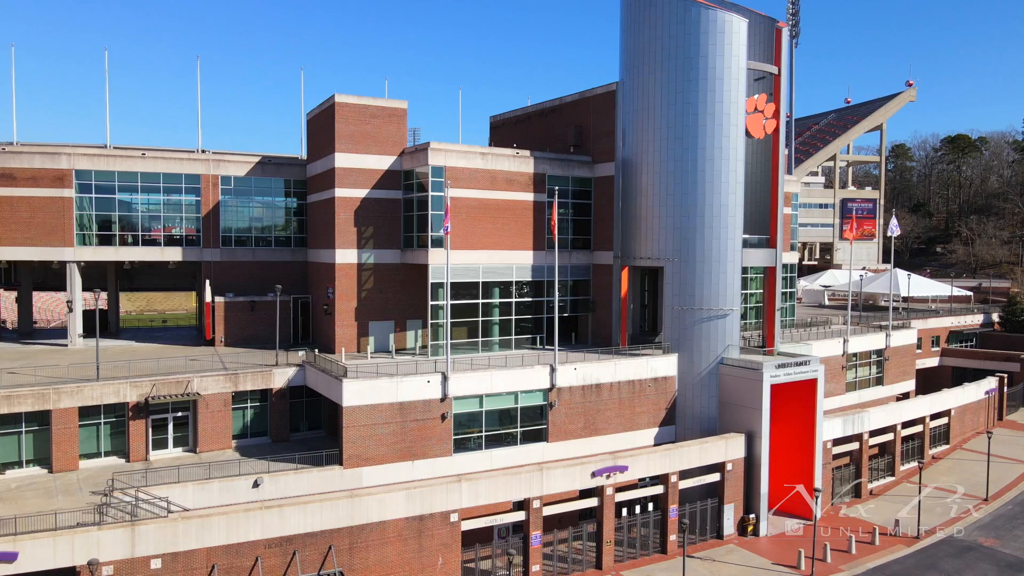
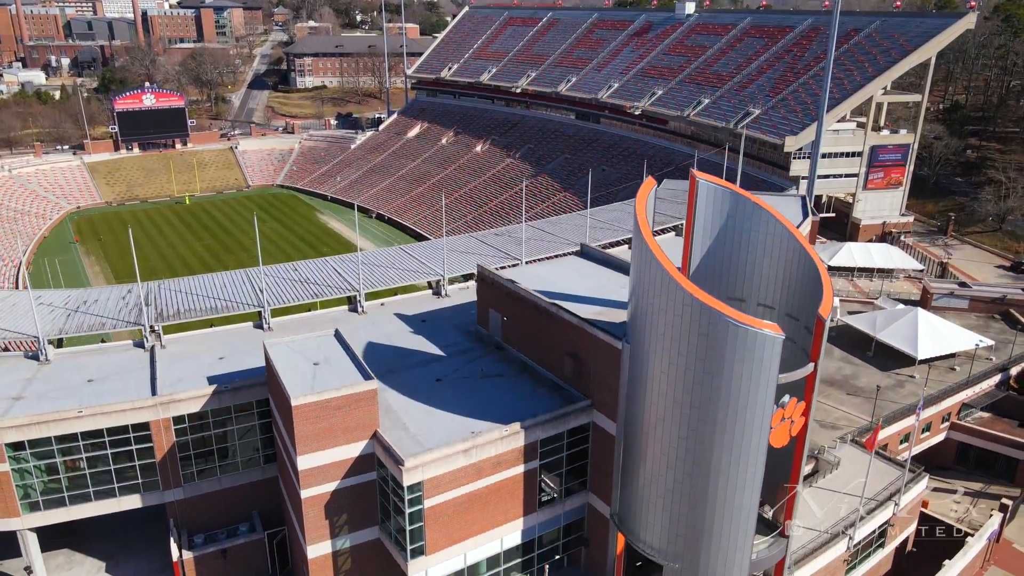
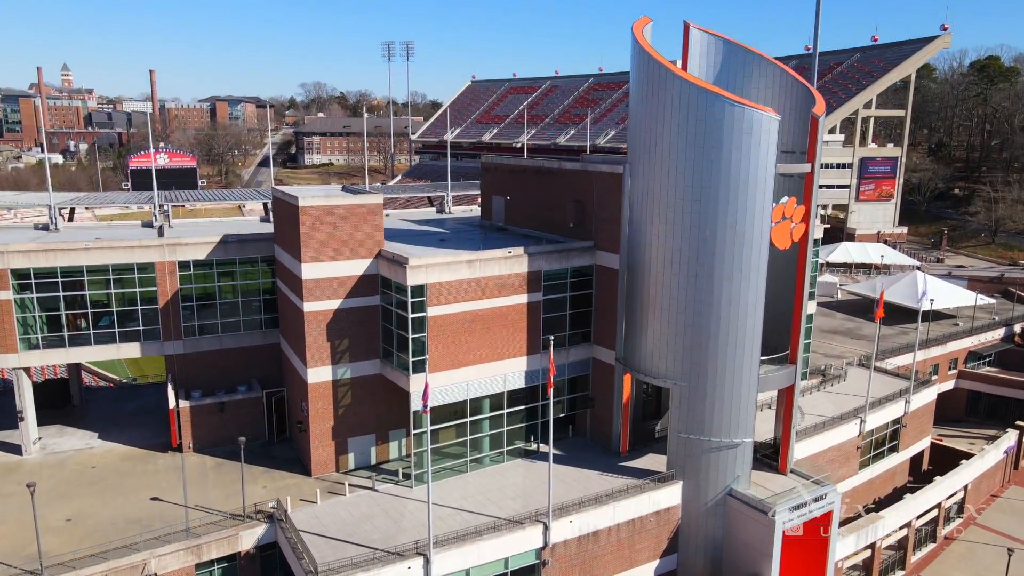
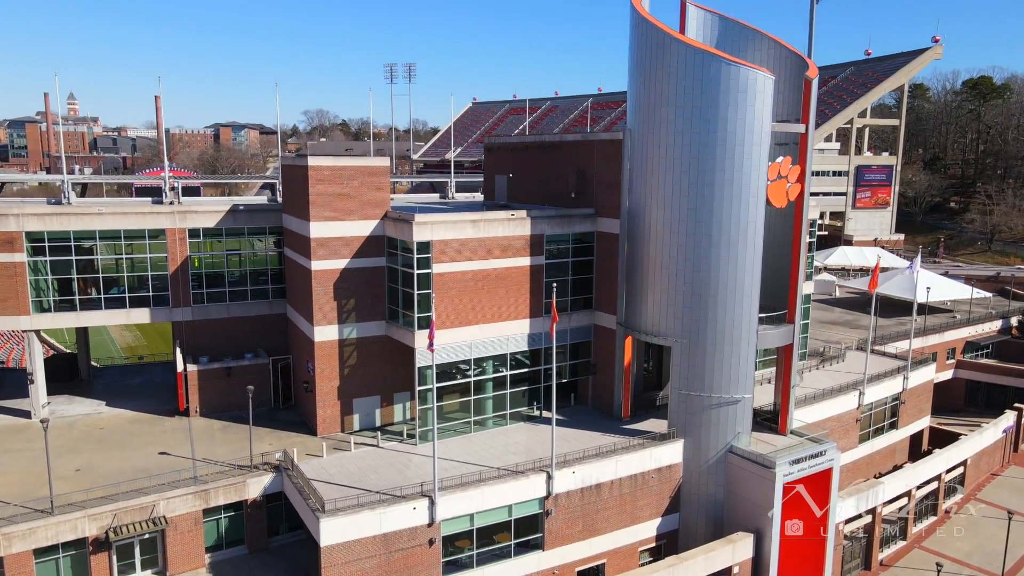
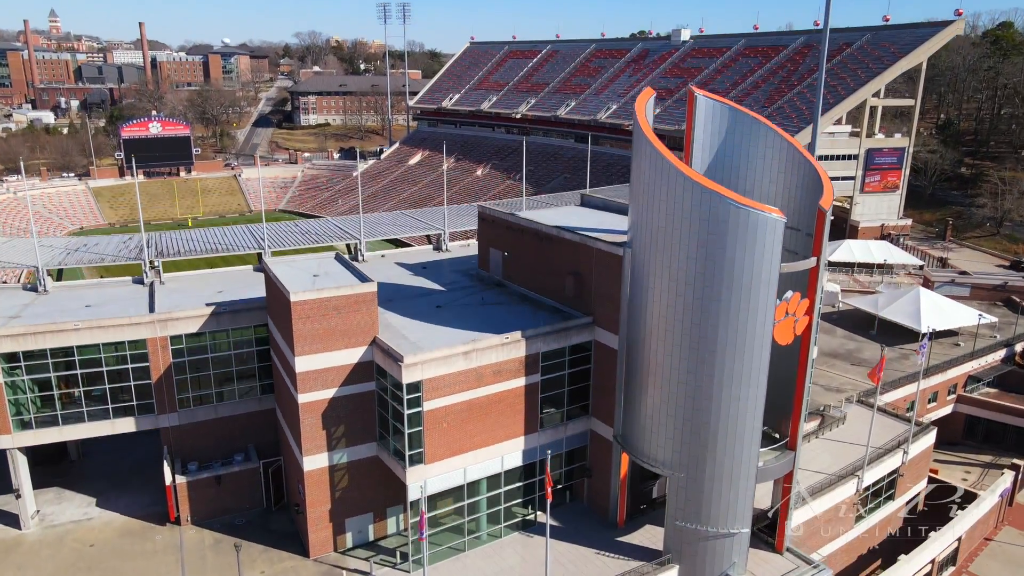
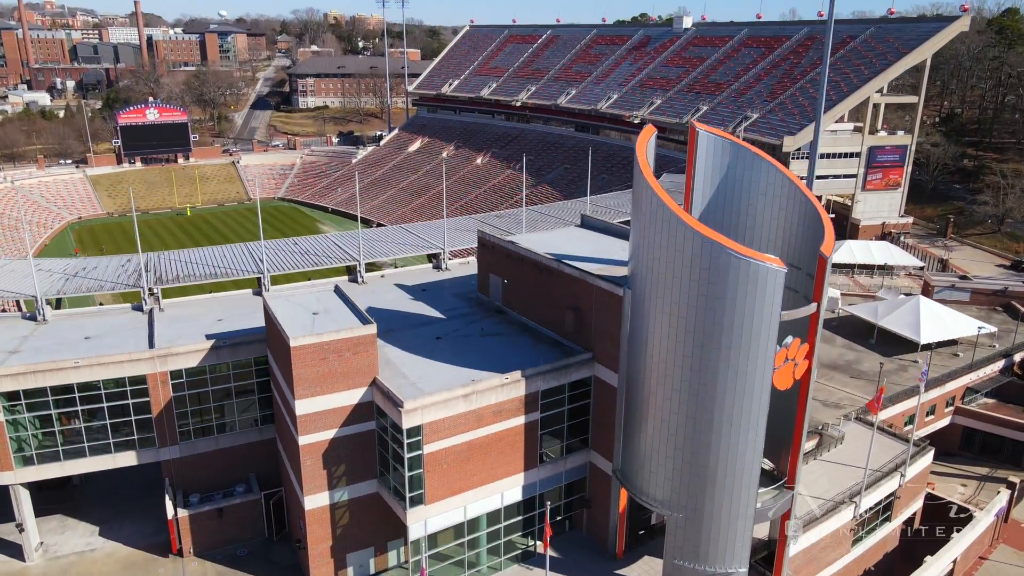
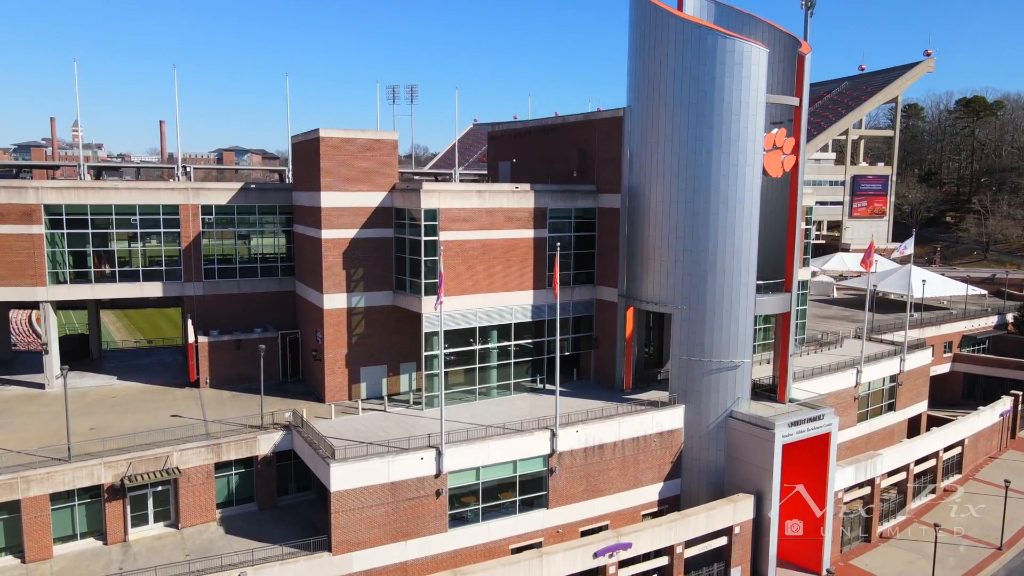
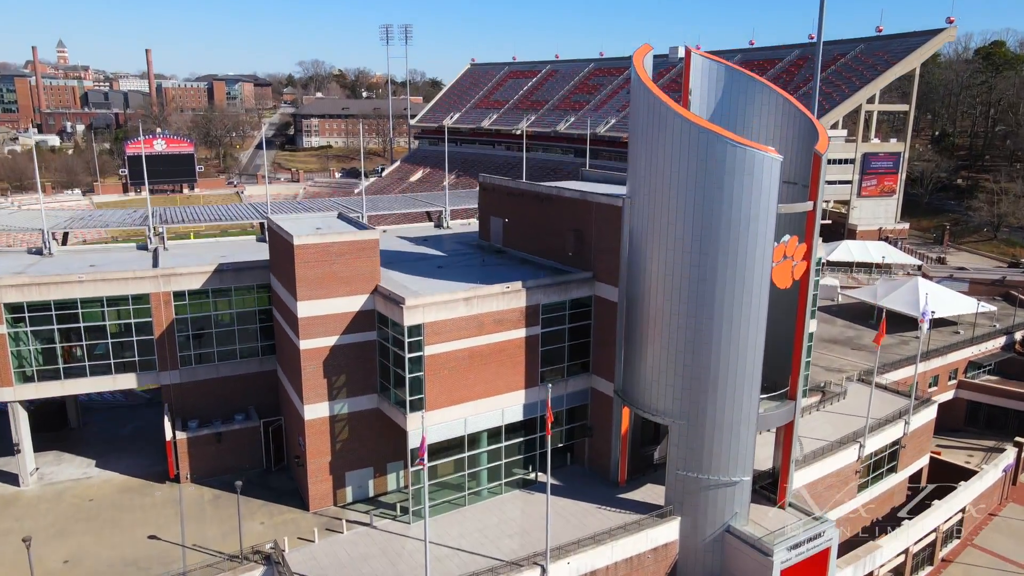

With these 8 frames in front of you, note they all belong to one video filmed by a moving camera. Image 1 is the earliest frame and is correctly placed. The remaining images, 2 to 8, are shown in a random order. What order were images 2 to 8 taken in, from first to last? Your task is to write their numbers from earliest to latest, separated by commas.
7, 4, 3, 8, 5, 6, 2
